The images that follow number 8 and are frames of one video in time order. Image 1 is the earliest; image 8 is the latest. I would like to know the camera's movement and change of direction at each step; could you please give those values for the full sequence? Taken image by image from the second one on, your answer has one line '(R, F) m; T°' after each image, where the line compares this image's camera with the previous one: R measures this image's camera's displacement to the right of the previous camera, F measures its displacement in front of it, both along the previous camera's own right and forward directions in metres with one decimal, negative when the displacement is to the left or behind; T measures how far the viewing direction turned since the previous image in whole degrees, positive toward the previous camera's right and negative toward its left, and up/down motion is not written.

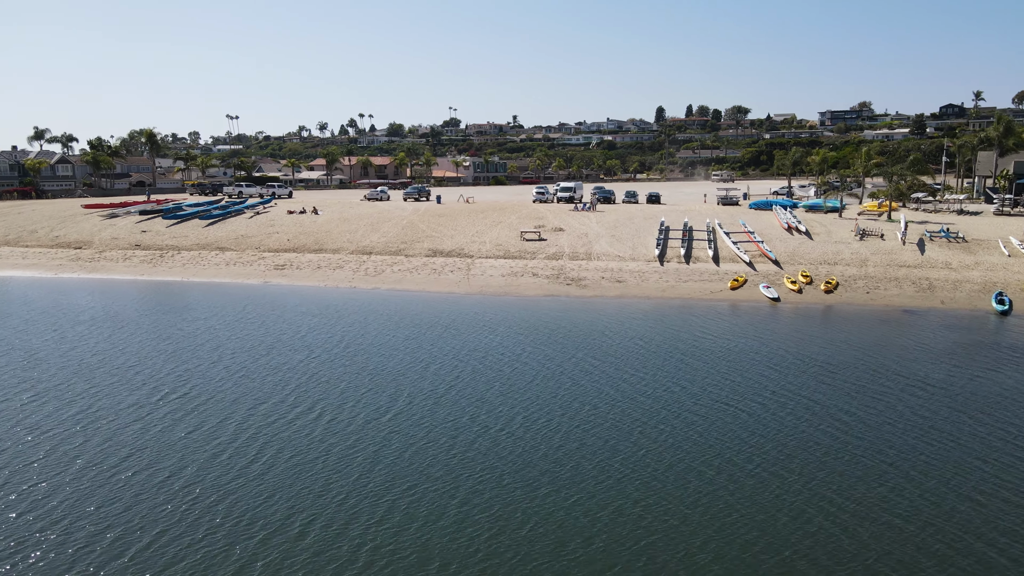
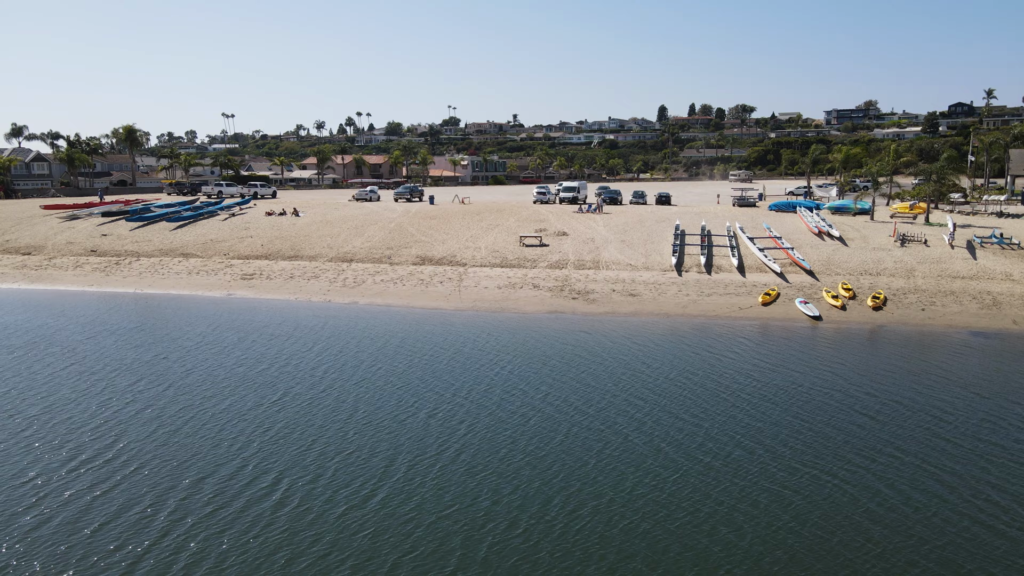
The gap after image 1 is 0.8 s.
(+0.1, +4.1) m; 0°
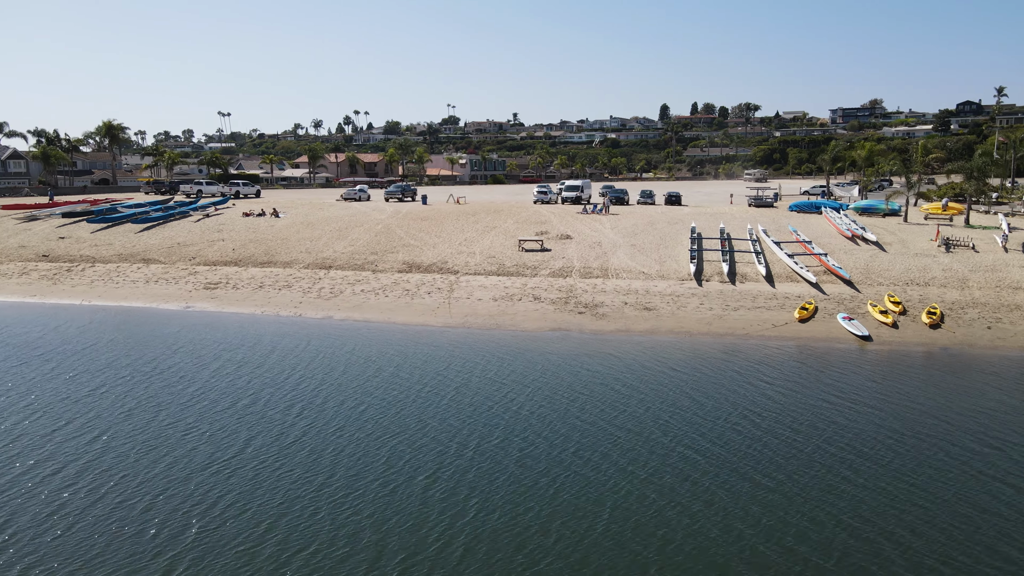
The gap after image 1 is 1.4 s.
(+0.1, +3.6) m; 0°
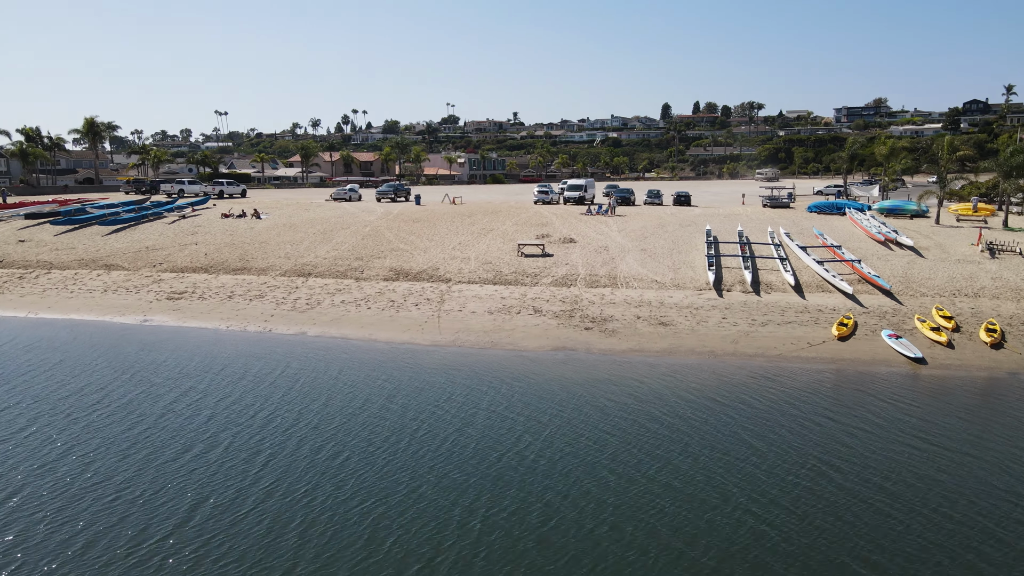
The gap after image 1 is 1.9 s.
(+0.1, +2.9) m; 0°
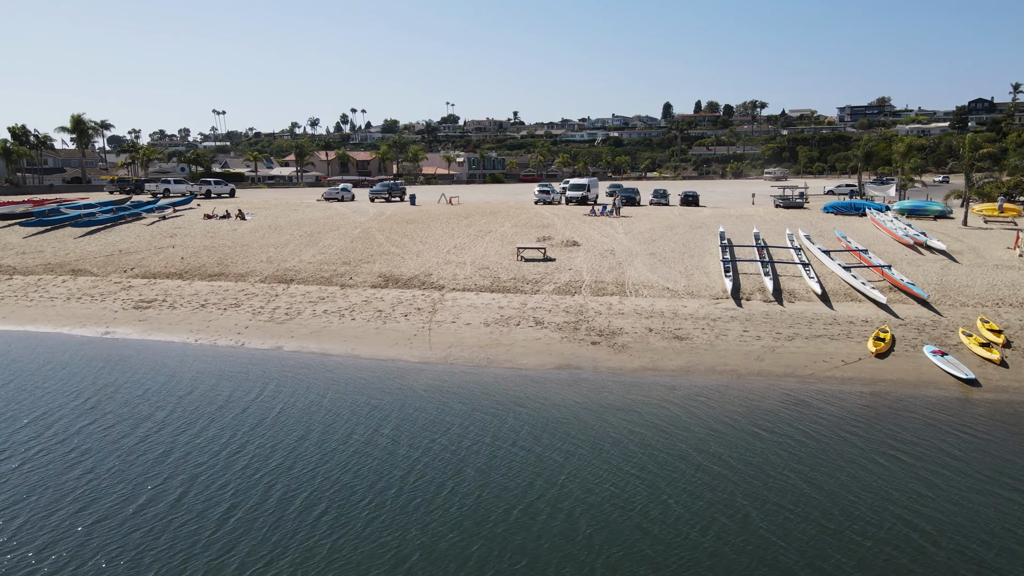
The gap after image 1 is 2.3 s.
(0.0, +2.1) m; 0°
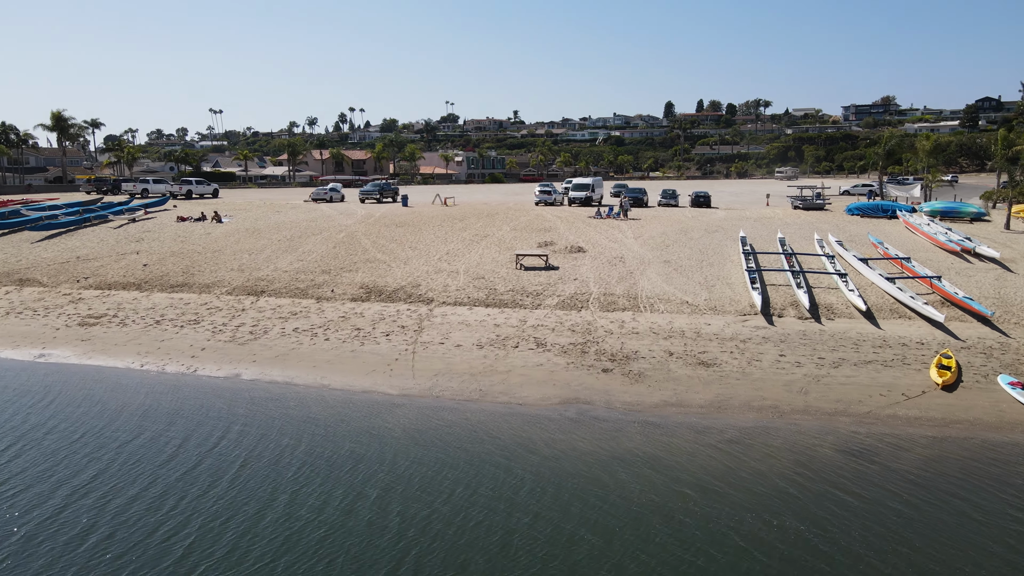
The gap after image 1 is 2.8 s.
(+0.1, +2.8) m; 0°
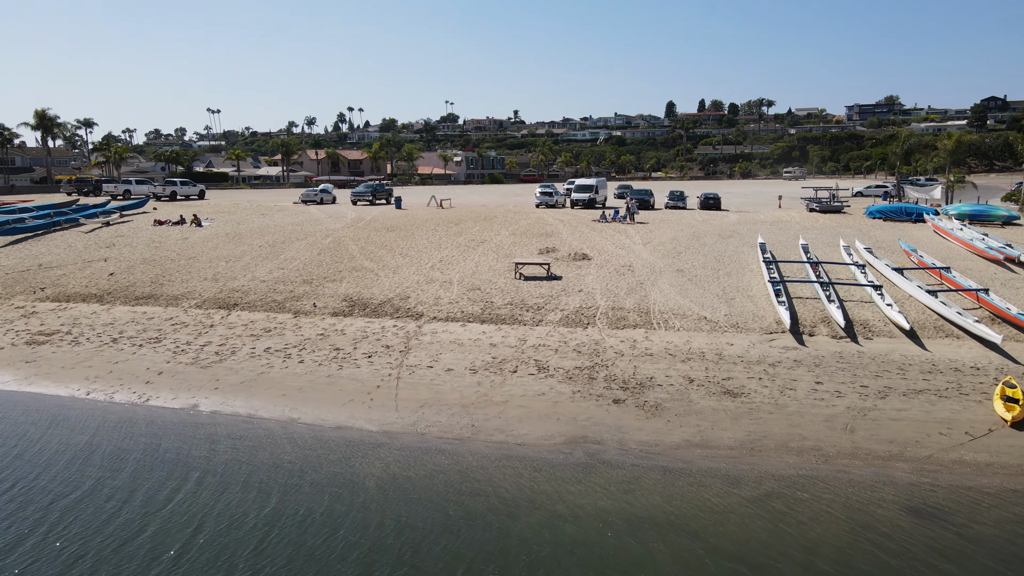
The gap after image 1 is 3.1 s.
(+0.1, +2.1) m; 0°
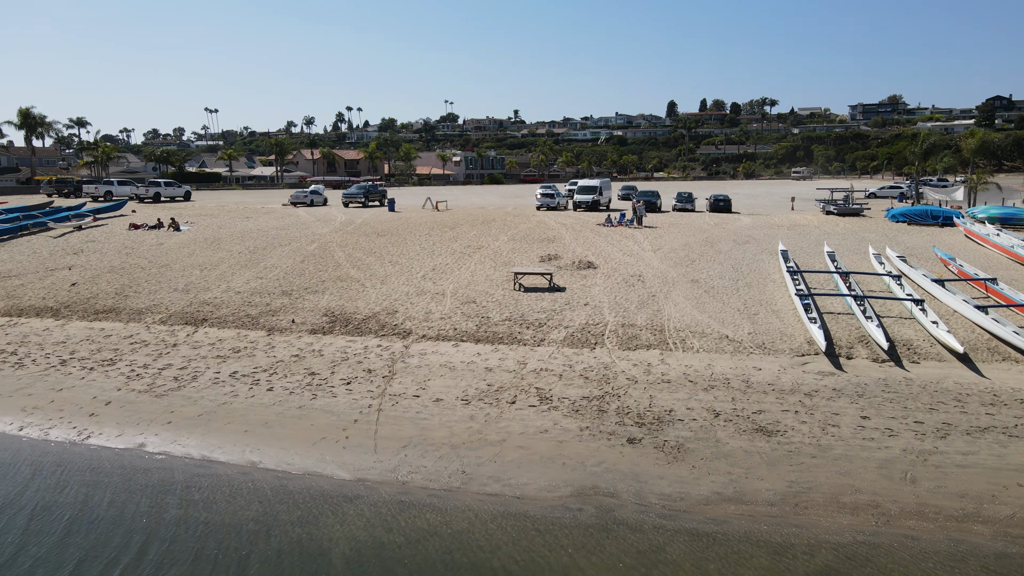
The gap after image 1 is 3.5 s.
(0.0, +2.0) m; 0°
